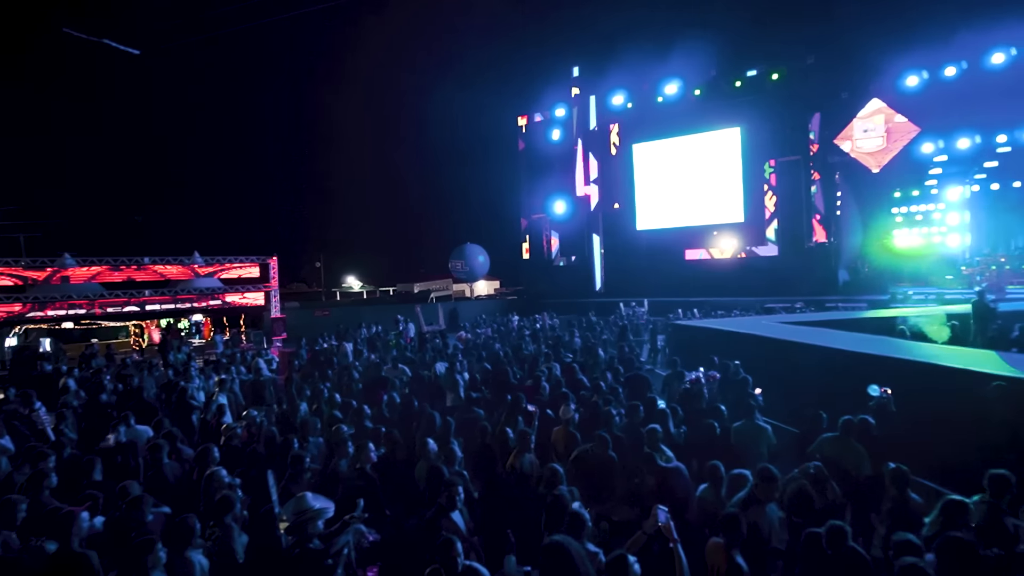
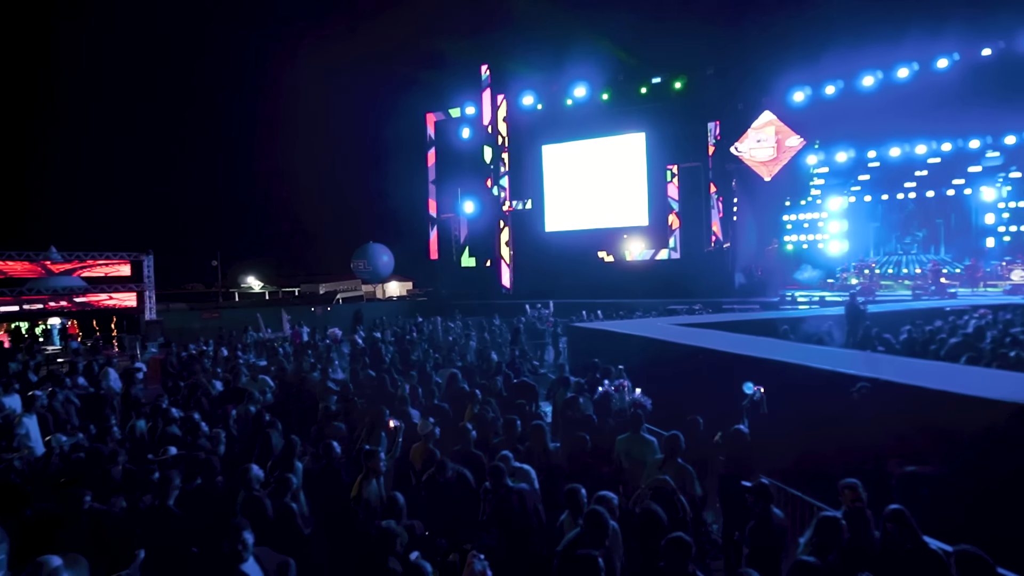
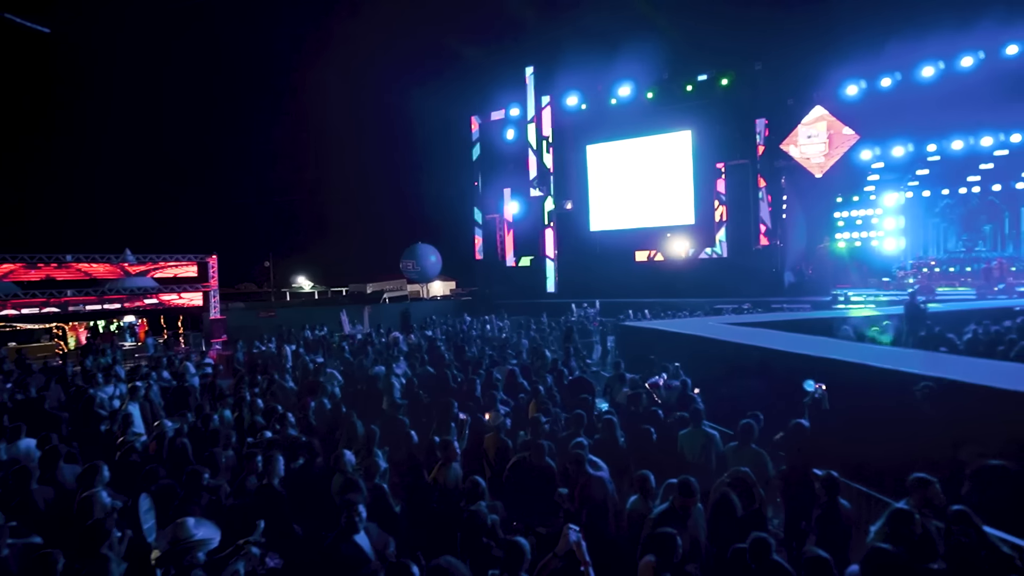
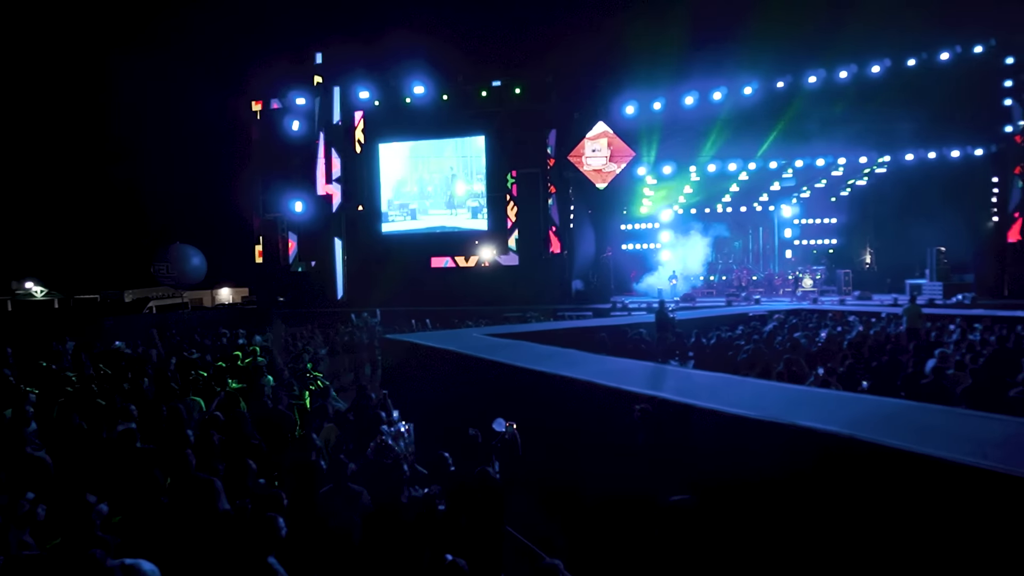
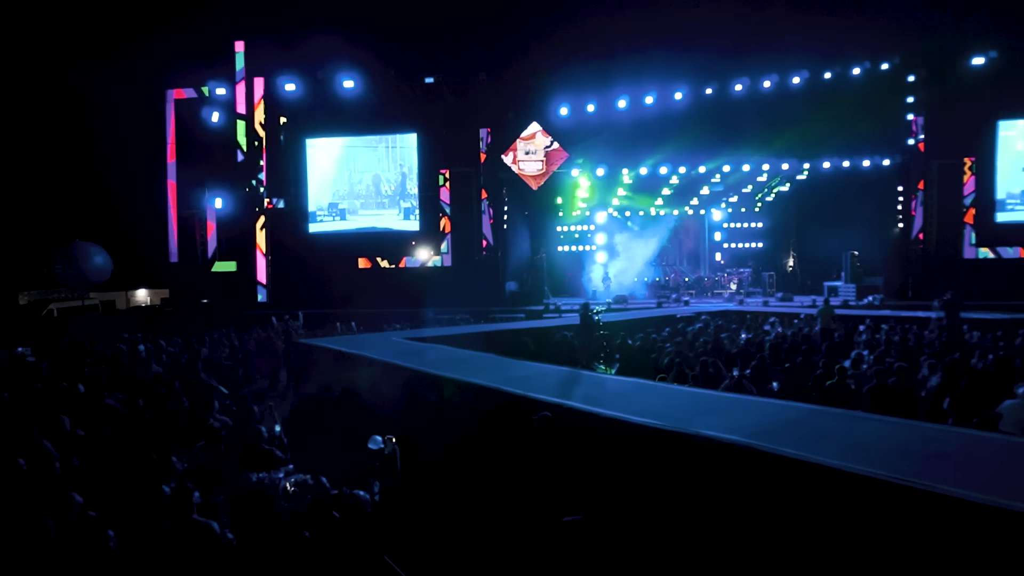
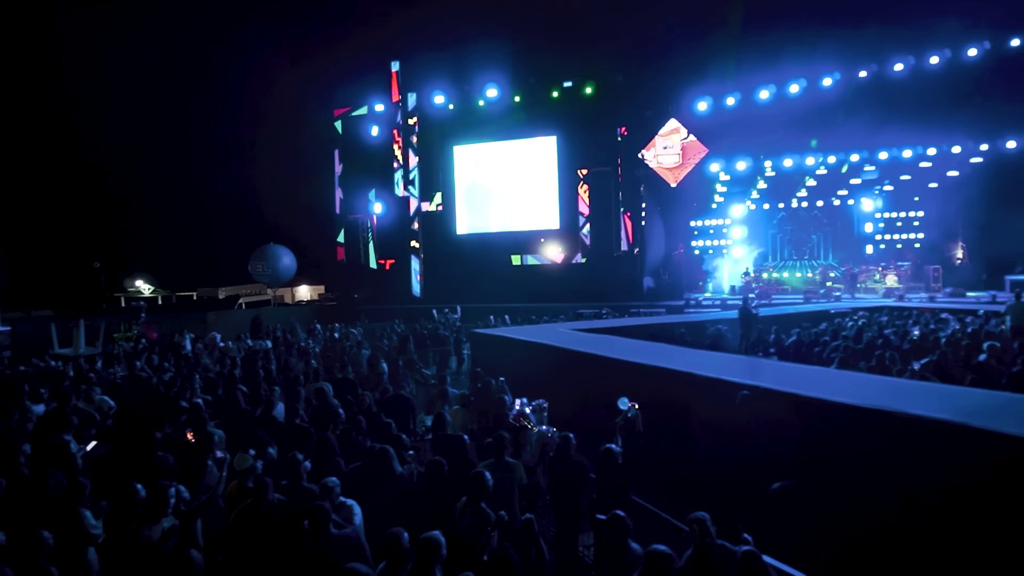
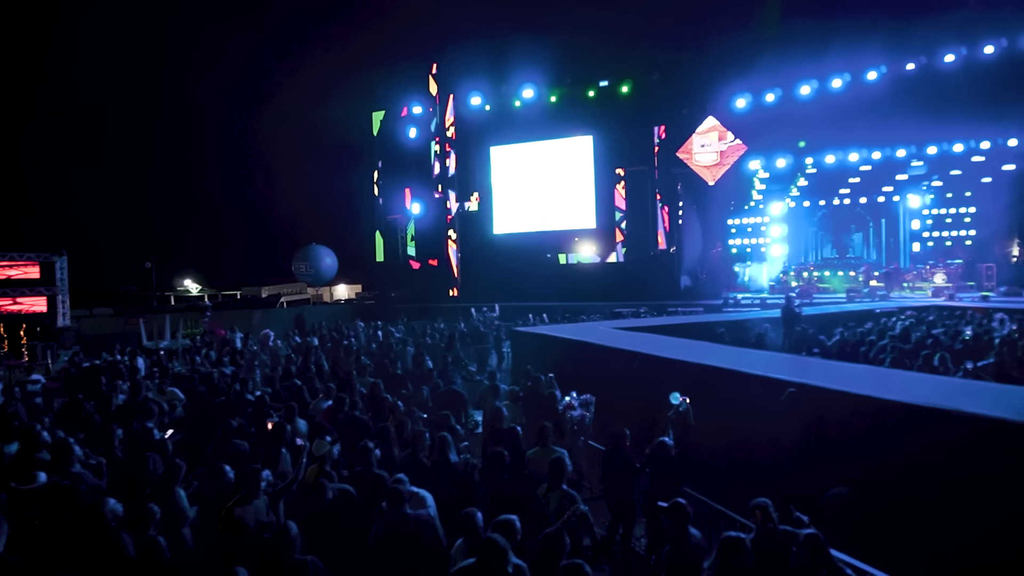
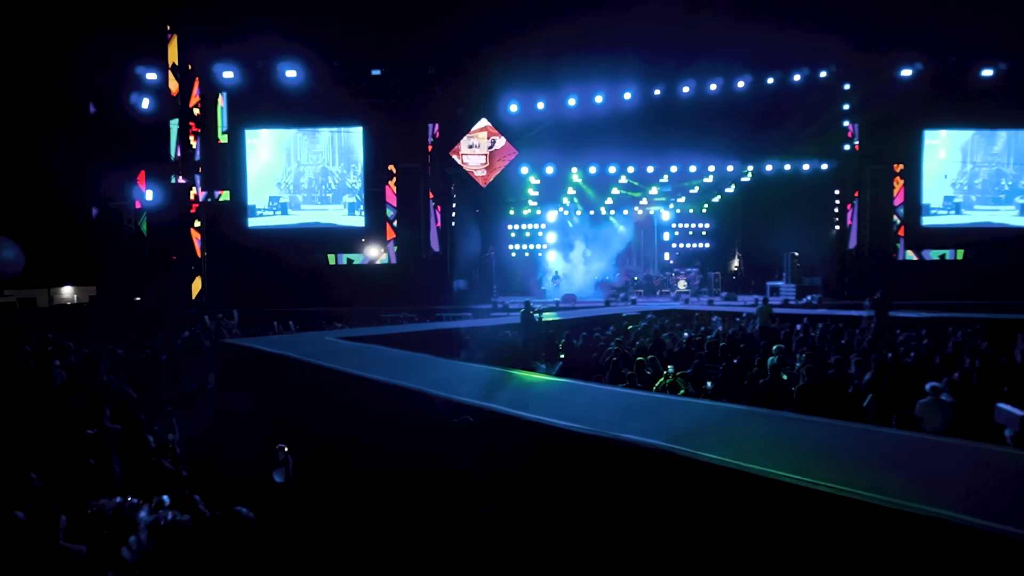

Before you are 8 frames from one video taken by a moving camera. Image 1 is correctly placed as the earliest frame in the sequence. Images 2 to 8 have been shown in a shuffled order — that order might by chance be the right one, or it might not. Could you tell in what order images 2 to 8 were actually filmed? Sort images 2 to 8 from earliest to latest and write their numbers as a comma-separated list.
3, 2, 7, 6, 4, 5, 8
